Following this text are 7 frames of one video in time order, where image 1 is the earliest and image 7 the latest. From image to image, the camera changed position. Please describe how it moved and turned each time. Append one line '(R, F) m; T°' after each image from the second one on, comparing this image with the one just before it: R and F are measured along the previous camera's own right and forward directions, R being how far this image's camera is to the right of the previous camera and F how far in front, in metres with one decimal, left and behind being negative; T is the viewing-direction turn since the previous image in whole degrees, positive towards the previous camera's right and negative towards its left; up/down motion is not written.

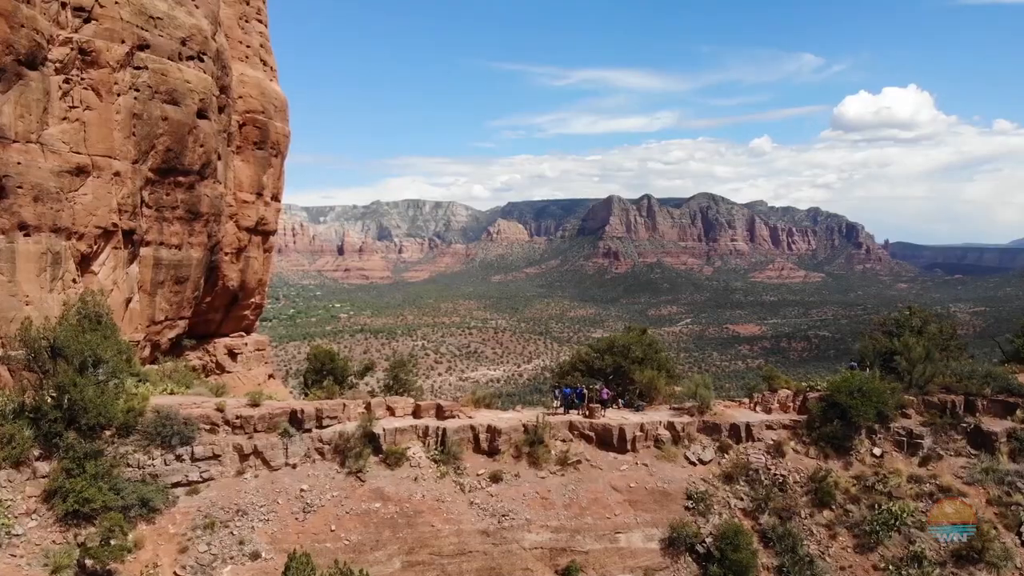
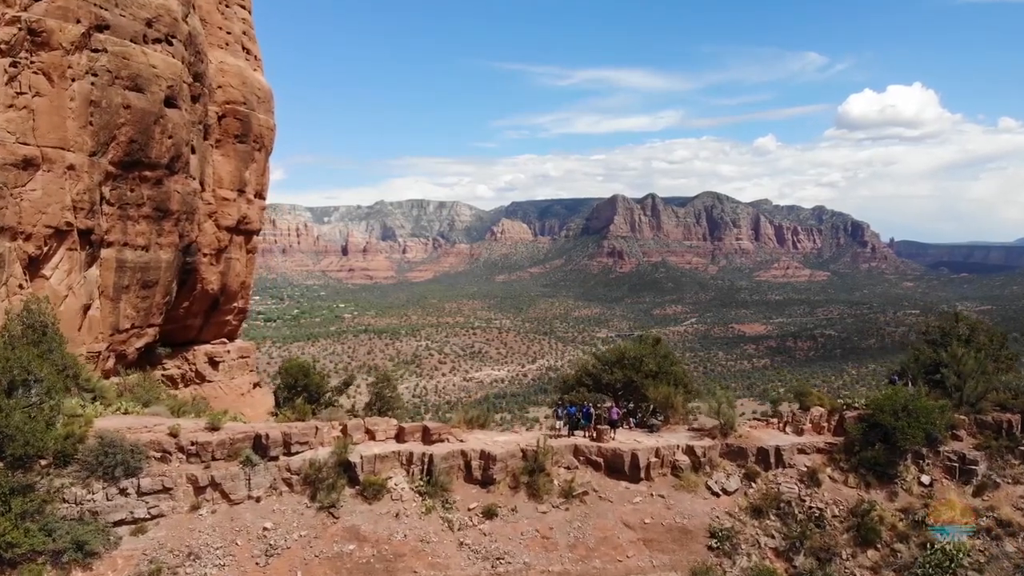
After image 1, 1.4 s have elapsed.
(+0.1, +1.4) m; 0°
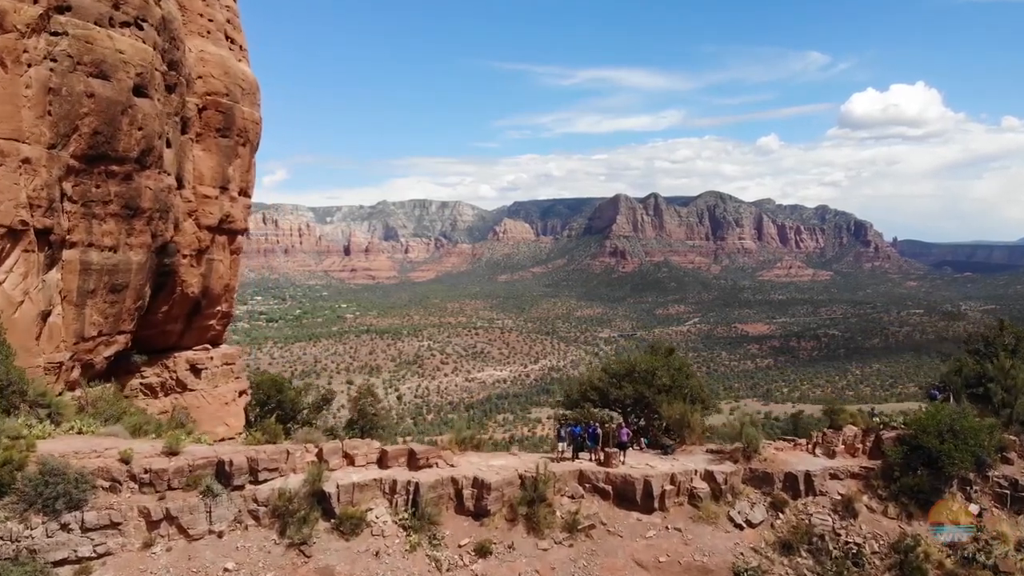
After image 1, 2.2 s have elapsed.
(+0.1, +1.1) m; 0°
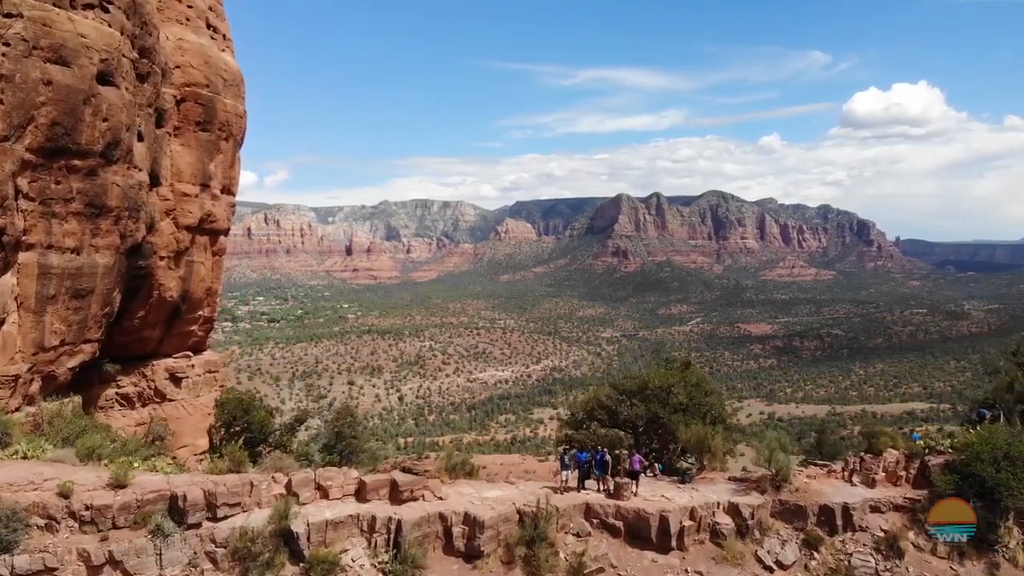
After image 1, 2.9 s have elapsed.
(+0.1, +1.1) m; 0°
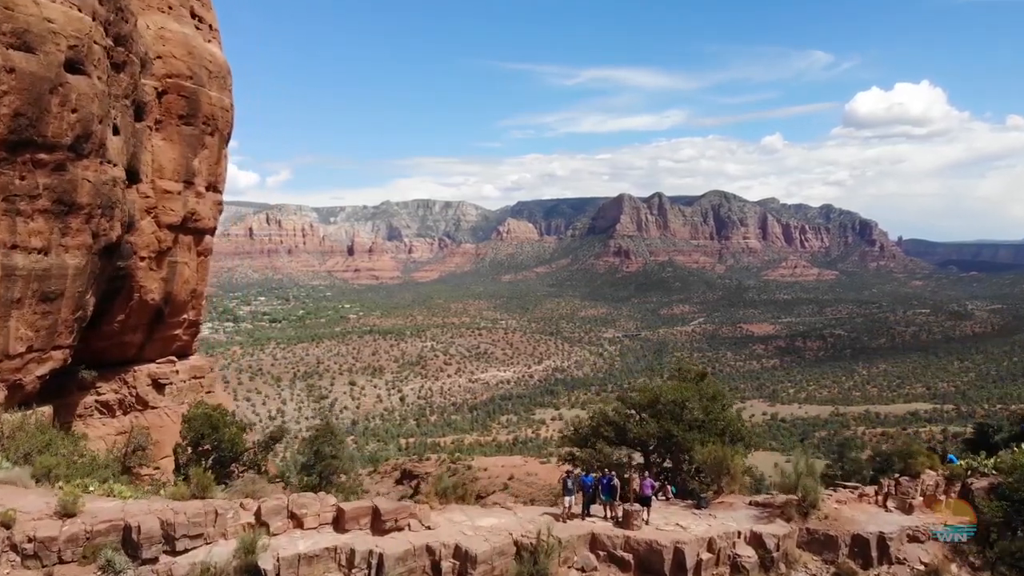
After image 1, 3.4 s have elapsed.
(+0.1, +0.8) m; 0°
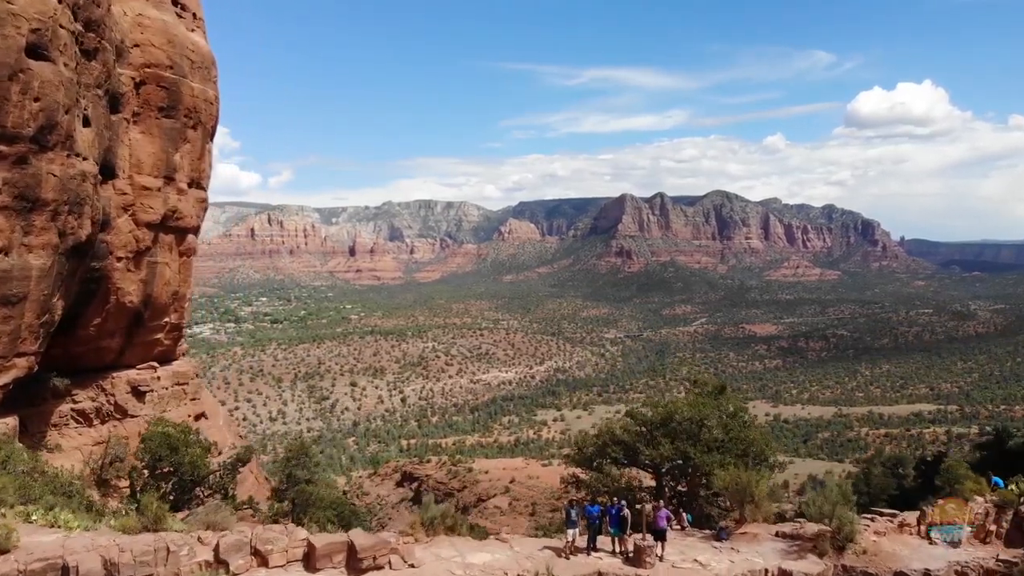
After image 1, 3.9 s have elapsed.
(+0.1, +0.9) m; 0°
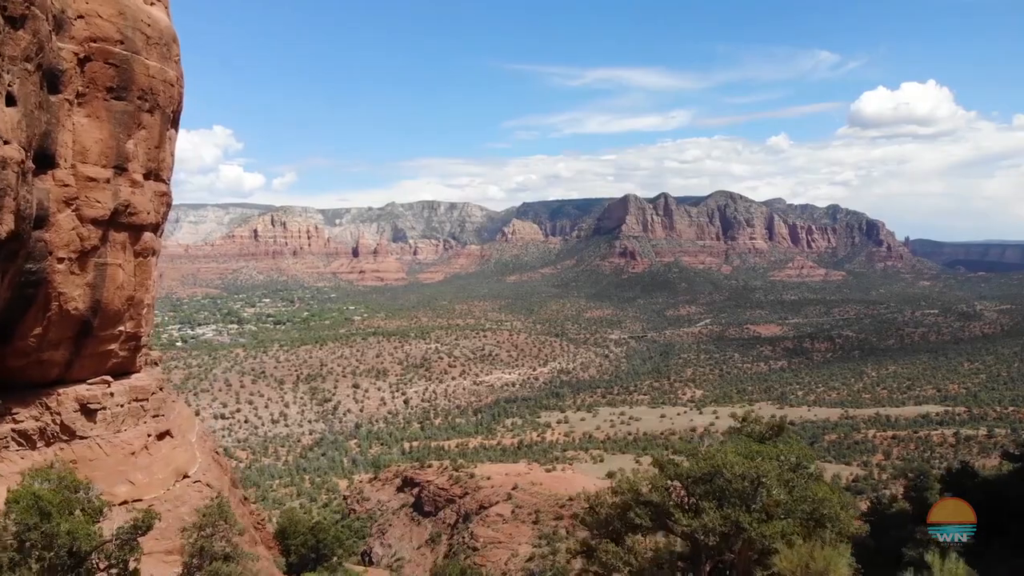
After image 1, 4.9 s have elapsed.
(+0.1, +1.8) m; 0°
